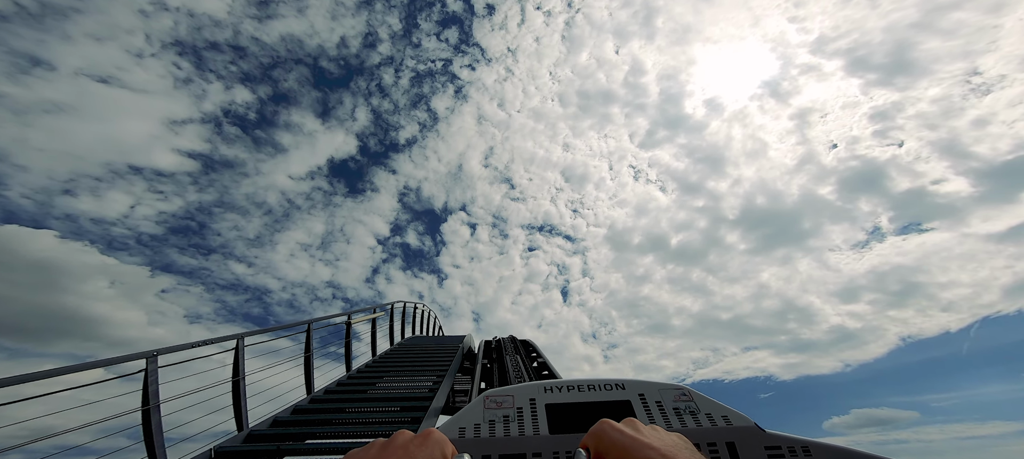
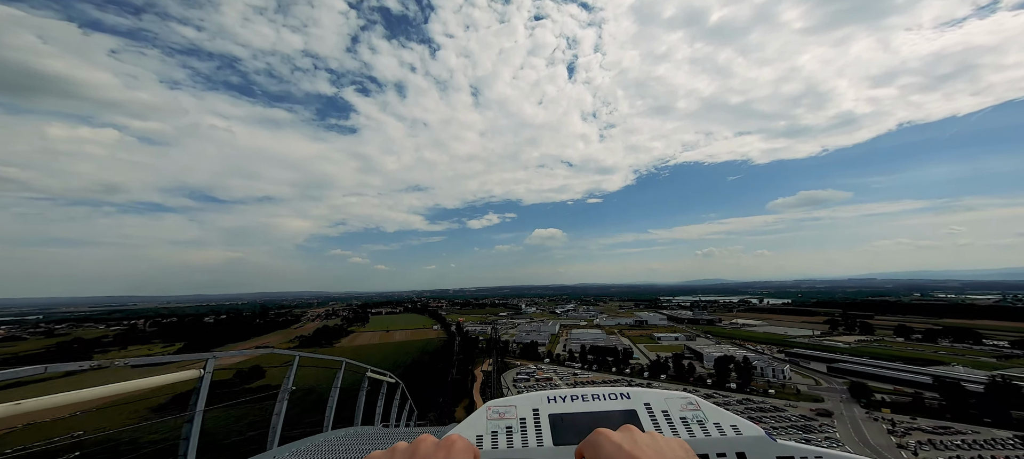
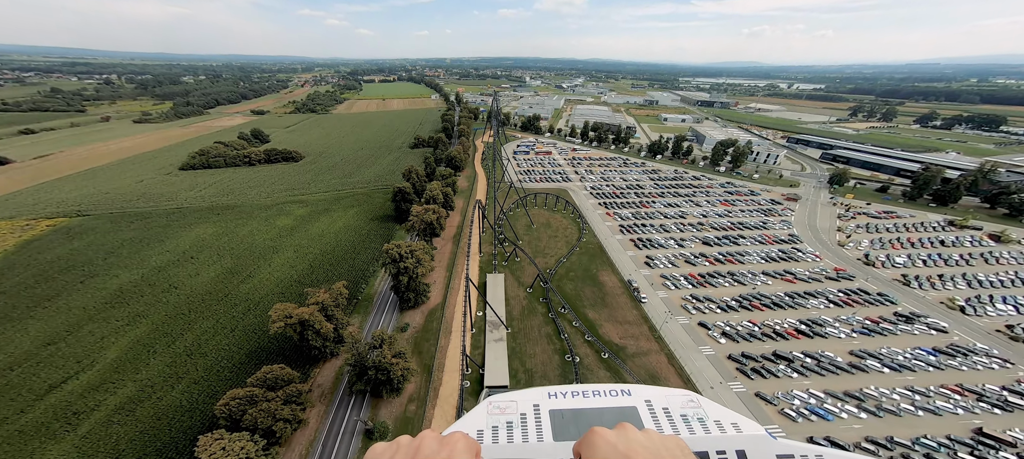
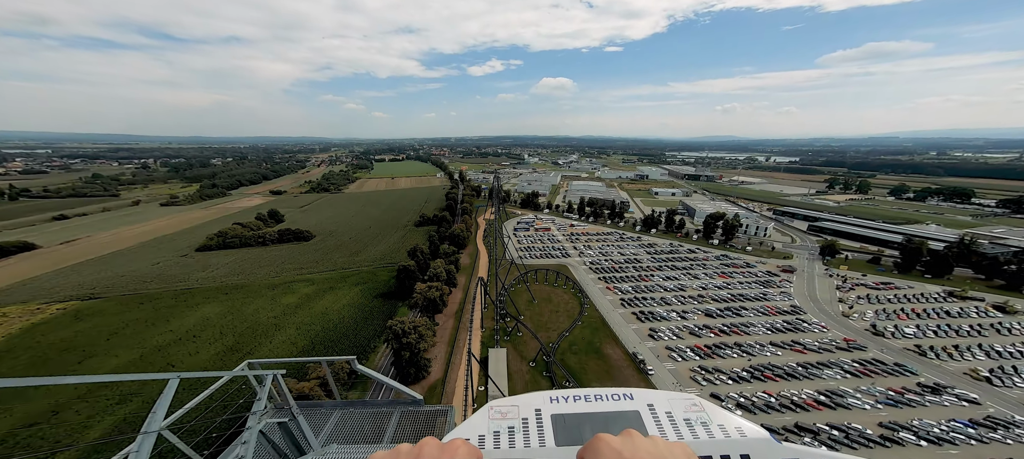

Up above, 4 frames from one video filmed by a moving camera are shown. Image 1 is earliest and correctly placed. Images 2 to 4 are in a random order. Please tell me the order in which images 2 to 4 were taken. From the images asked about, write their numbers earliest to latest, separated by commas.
2, 4, 3
